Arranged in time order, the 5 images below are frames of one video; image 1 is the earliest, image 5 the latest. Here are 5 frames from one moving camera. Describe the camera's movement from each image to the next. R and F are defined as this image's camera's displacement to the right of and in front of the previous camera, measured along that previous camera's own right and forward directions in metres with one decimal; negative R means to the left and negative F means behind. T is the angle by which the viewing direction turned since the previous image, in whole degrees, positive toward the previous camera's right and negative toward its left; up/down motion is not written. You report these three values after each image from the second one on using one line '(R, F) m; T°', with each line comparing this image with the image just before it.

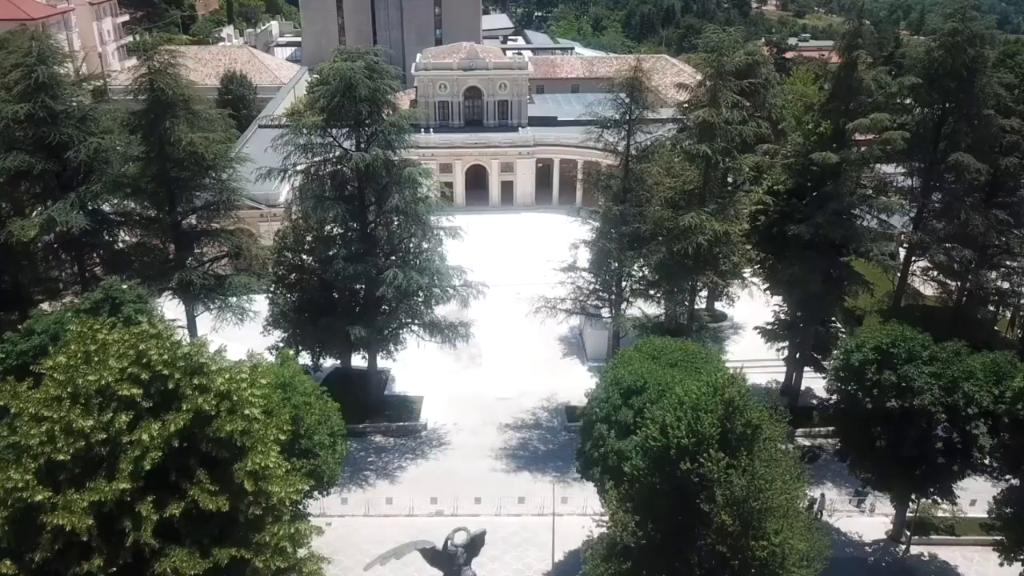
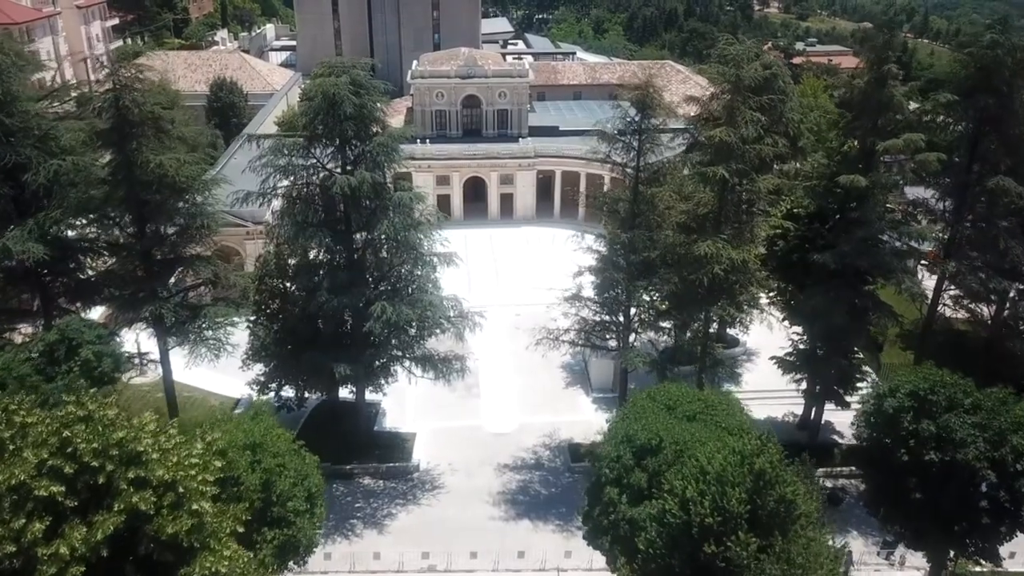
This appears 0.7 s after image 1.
(0.0, +2.0) m; 0°
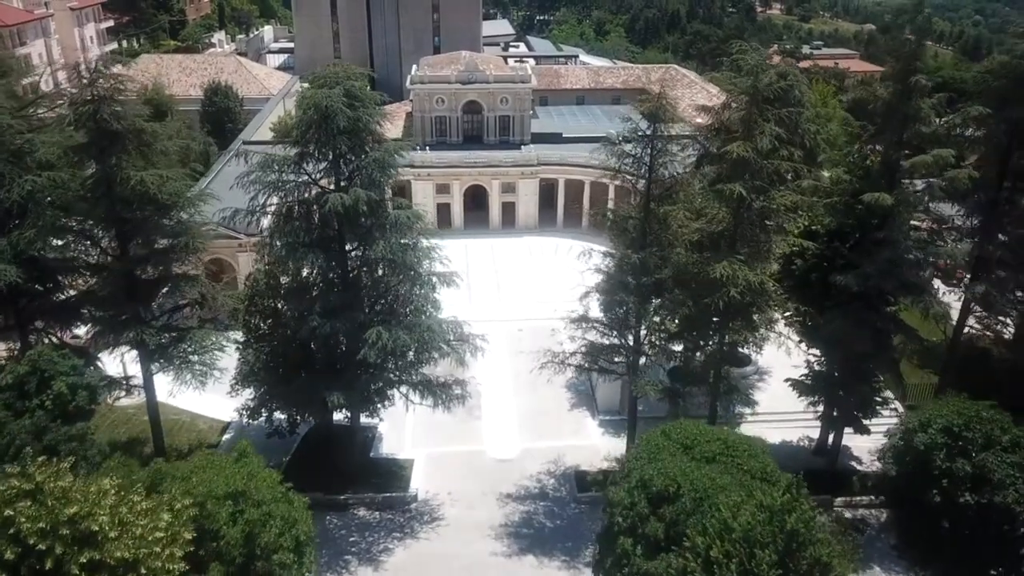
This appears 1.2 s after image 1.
(-0.1, +1.3) m; 0°
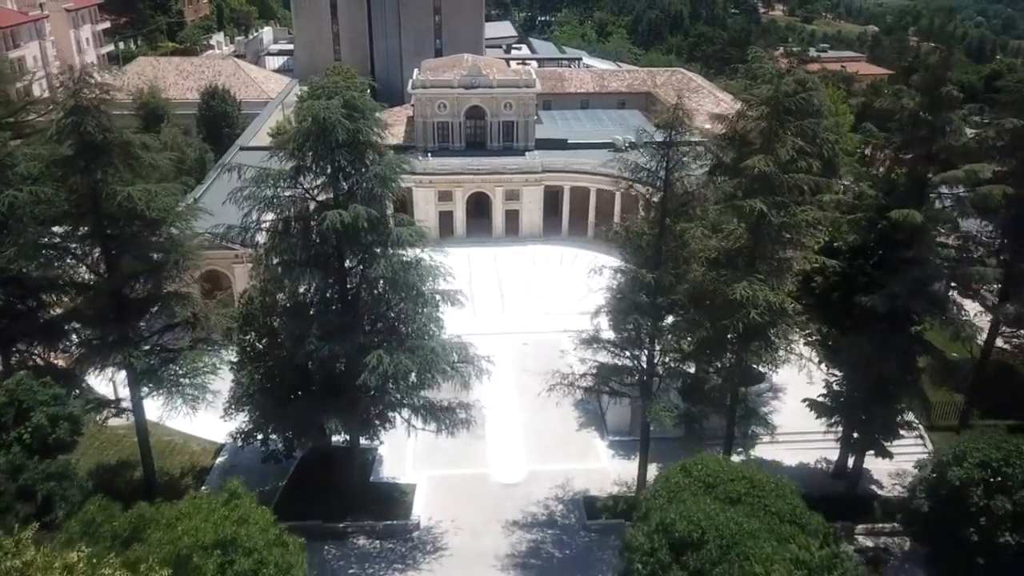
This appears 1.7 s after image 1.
(-0.2, +1.1) m; 0°
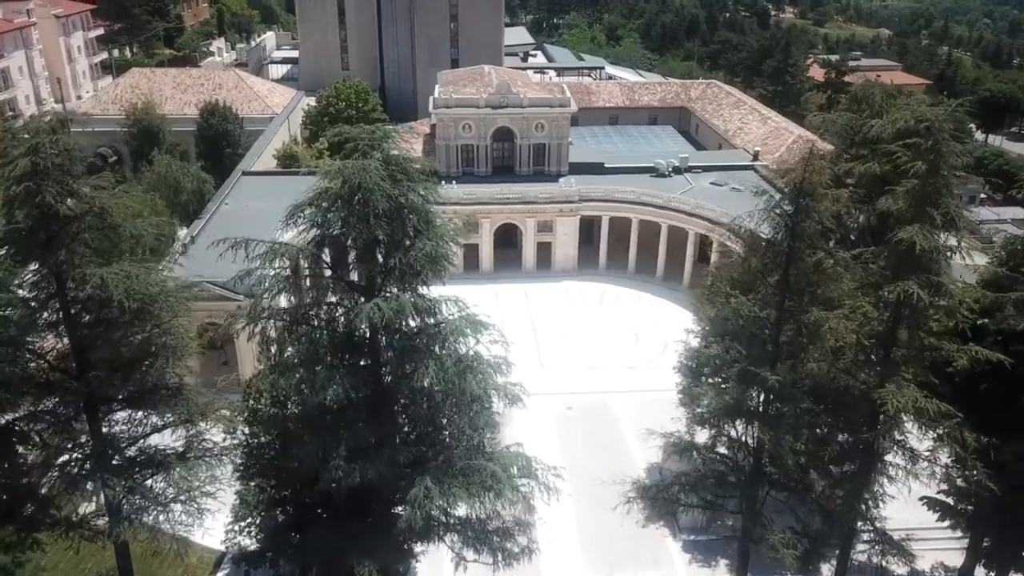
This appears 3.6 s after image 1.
(-1.6, +4.4) m; 0°
